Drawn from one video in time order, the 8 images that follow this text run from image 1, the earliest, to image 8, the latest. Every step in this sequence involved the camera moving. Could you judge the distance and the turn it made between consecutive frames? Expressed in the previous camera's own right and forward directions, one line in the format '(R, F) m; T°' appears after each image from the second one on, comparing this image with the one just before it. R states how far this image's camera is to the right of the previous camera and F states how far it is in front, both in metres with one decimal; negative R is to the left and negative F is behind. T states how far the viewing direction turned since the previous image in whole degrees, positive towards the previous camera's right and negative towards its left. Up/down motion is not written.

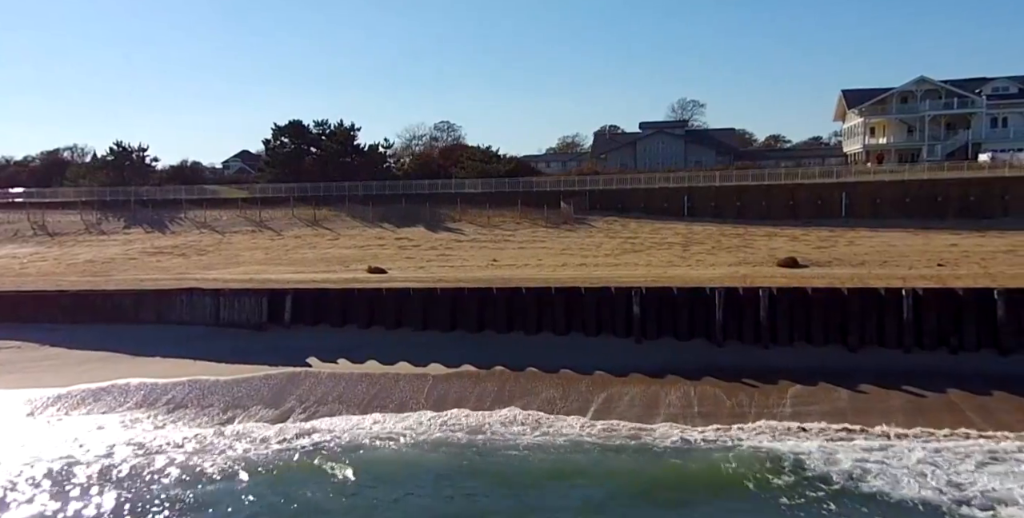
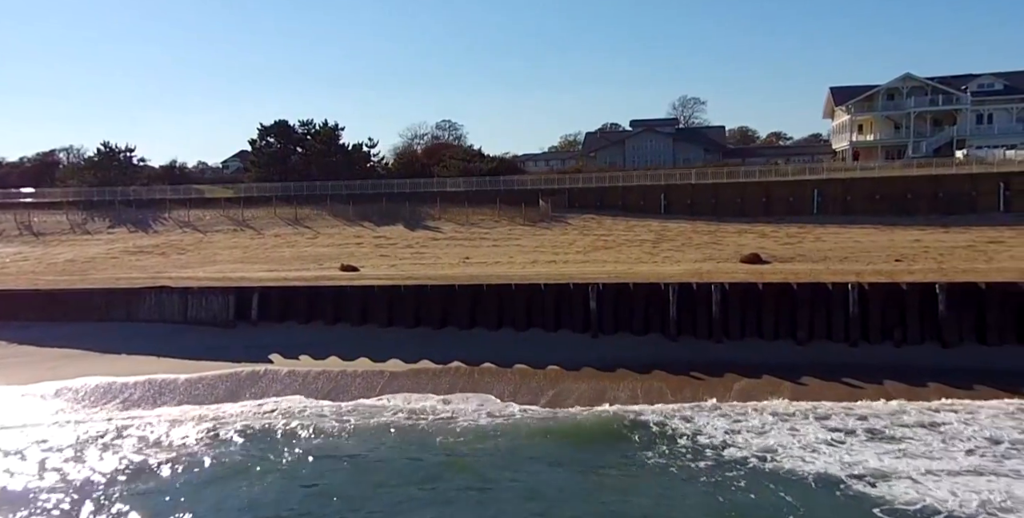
(+1.0, -0.3) m; 0°
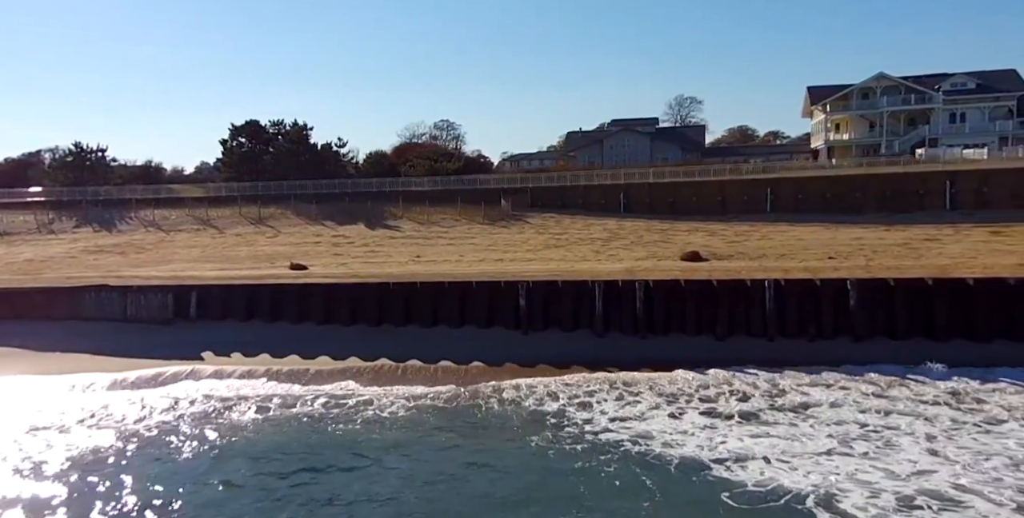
(+1.6, -0.3) m; 0°
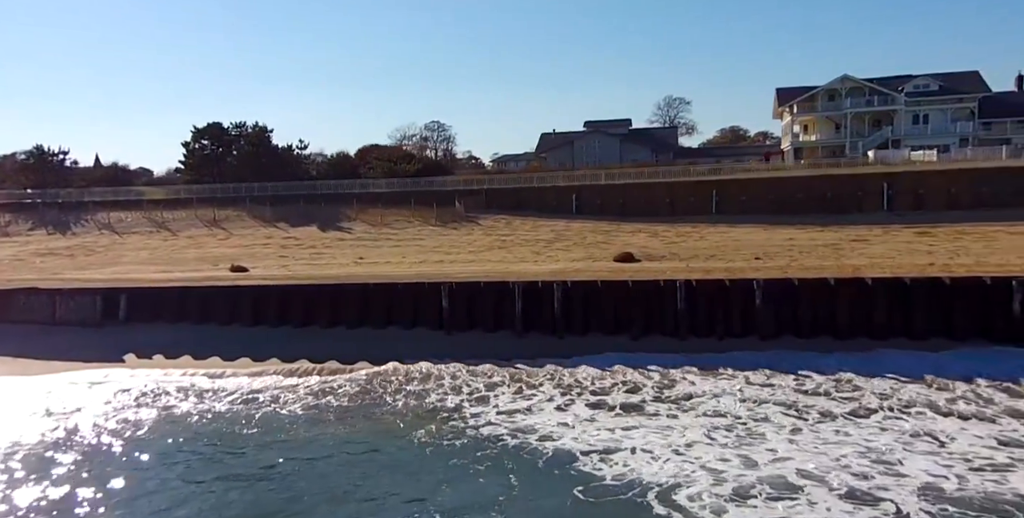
(+1.6, -0.3) m; +1°
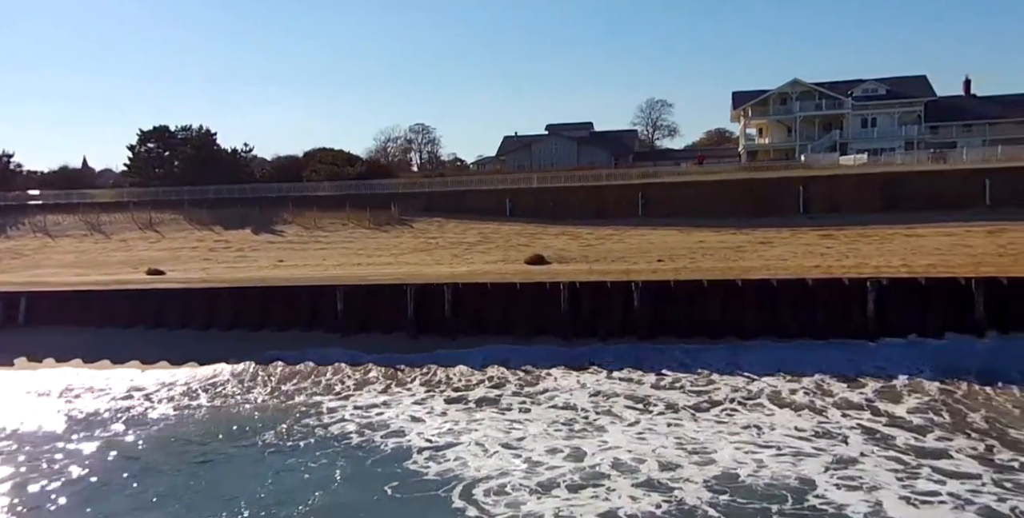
(+2.1, -0.3) m; +1°
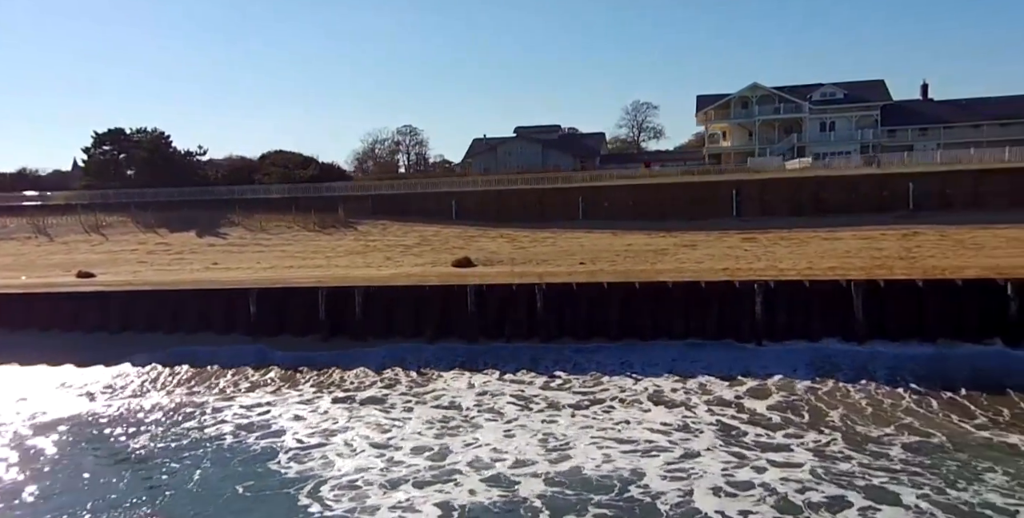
(+1.7, -0.3) m; +1°
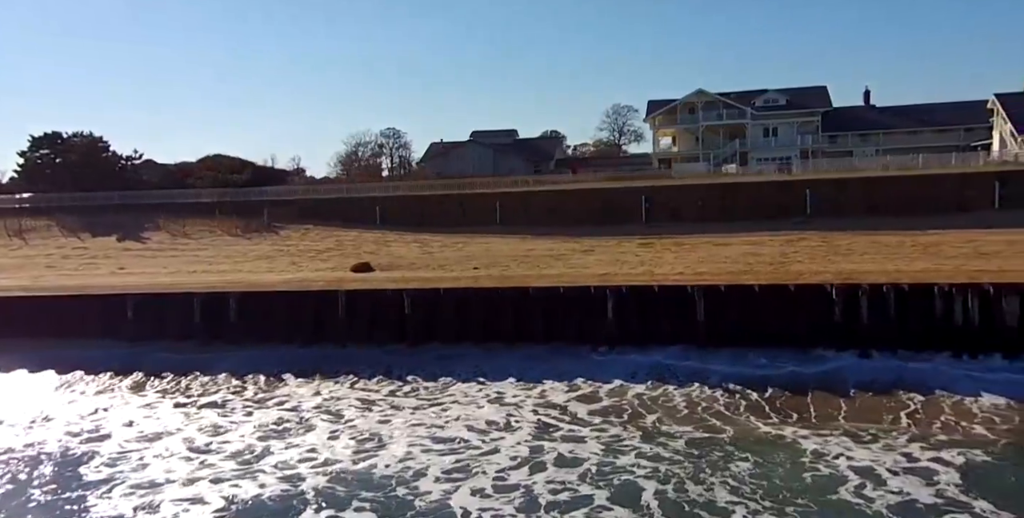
(+2.4, -0.4) m; +2°
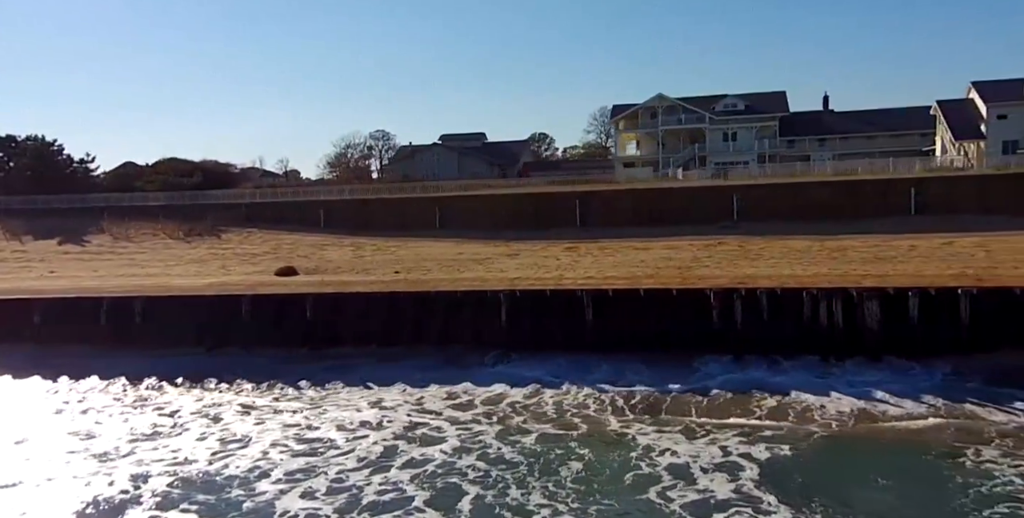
(+1.9, -0.3) m; +1°
